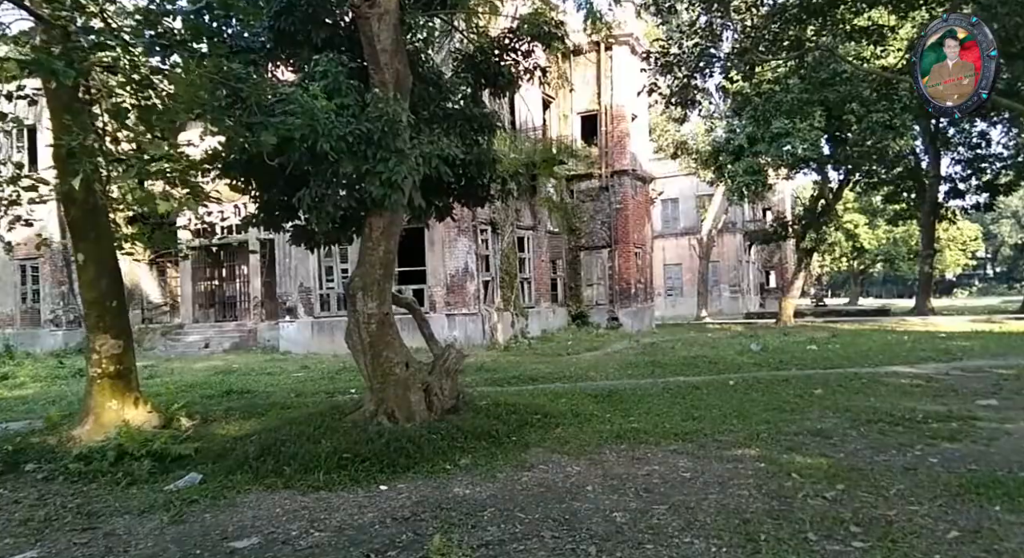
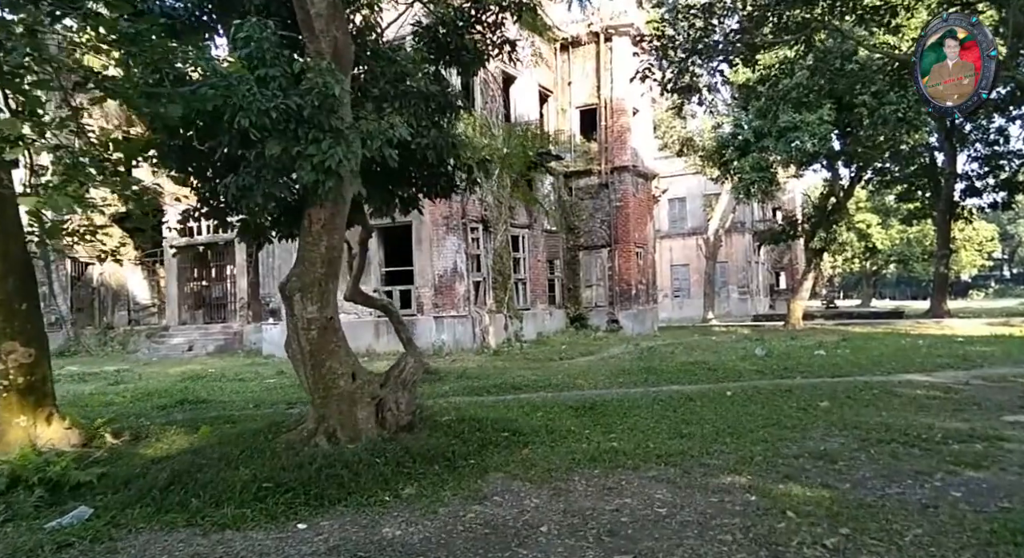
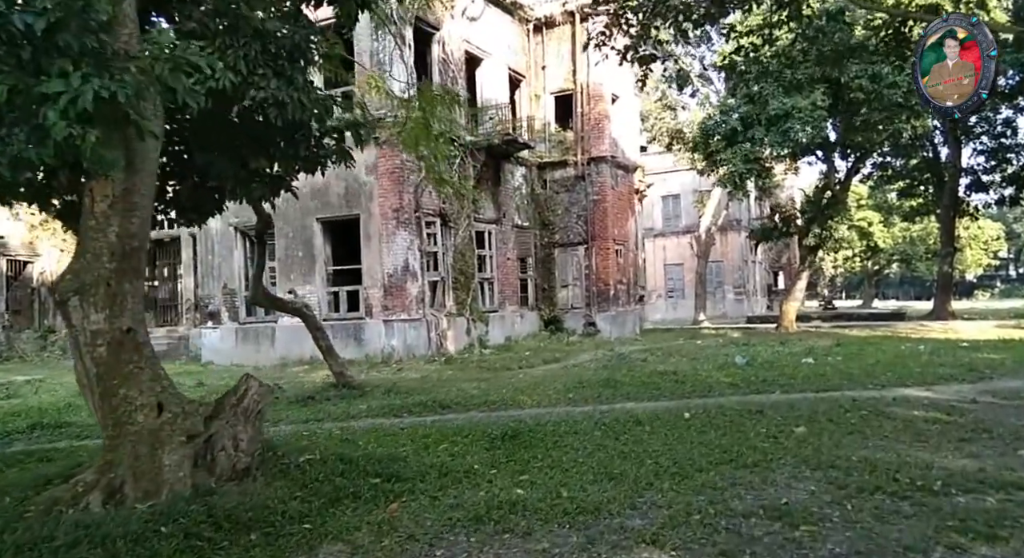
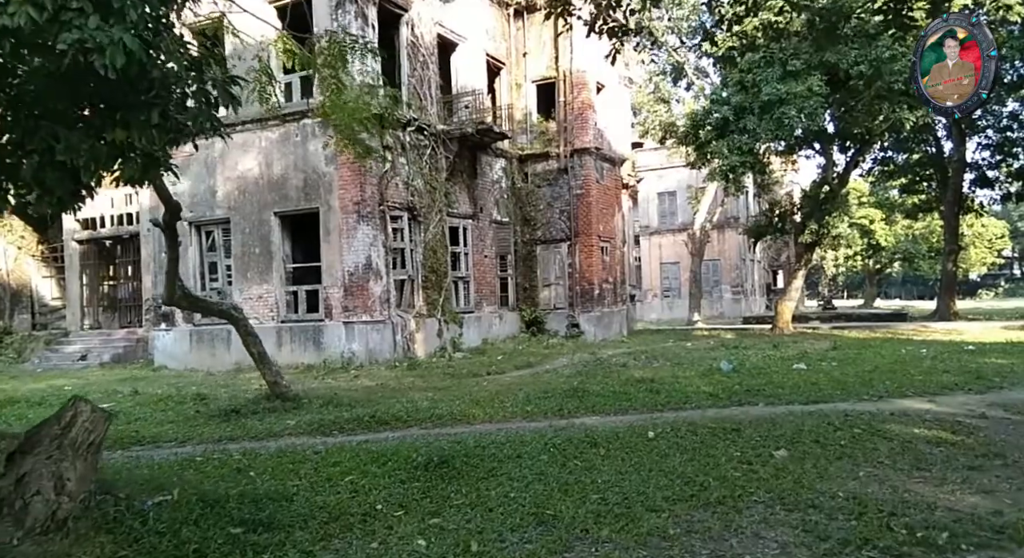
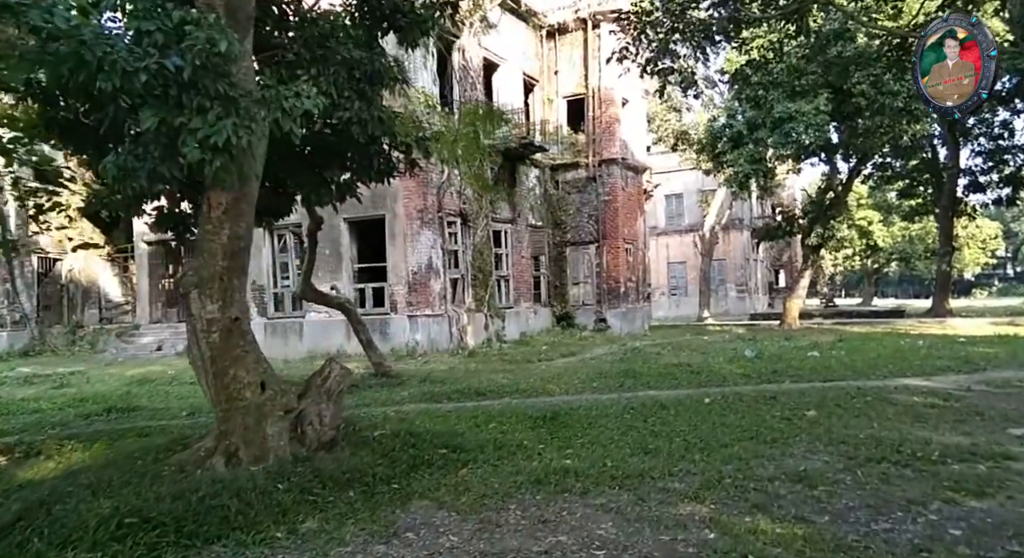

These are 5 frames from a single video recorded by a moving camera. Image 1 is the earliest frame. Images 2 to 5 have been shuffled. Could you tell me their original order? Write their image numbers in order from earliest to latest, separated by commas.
2, 5, 3, 4
